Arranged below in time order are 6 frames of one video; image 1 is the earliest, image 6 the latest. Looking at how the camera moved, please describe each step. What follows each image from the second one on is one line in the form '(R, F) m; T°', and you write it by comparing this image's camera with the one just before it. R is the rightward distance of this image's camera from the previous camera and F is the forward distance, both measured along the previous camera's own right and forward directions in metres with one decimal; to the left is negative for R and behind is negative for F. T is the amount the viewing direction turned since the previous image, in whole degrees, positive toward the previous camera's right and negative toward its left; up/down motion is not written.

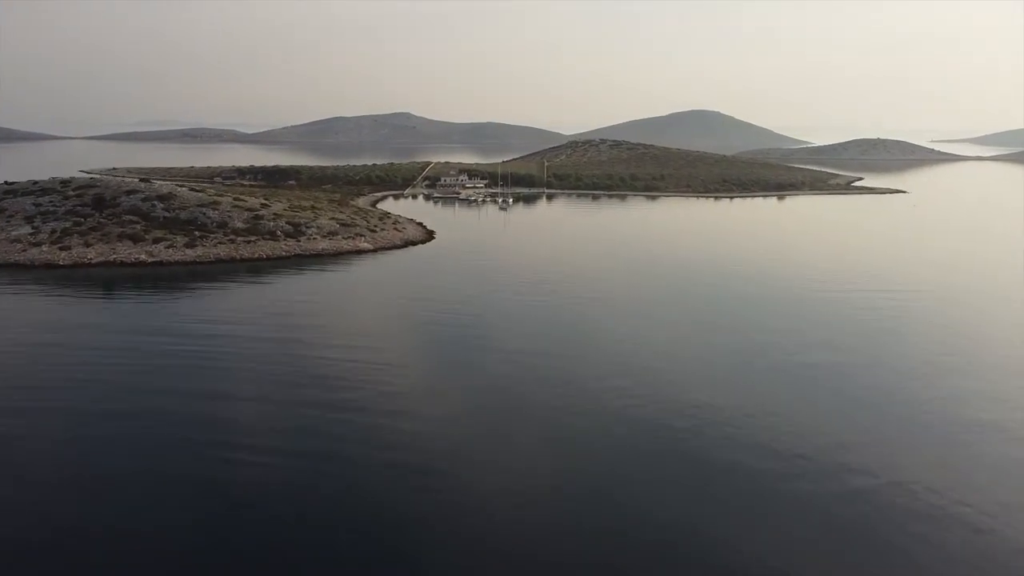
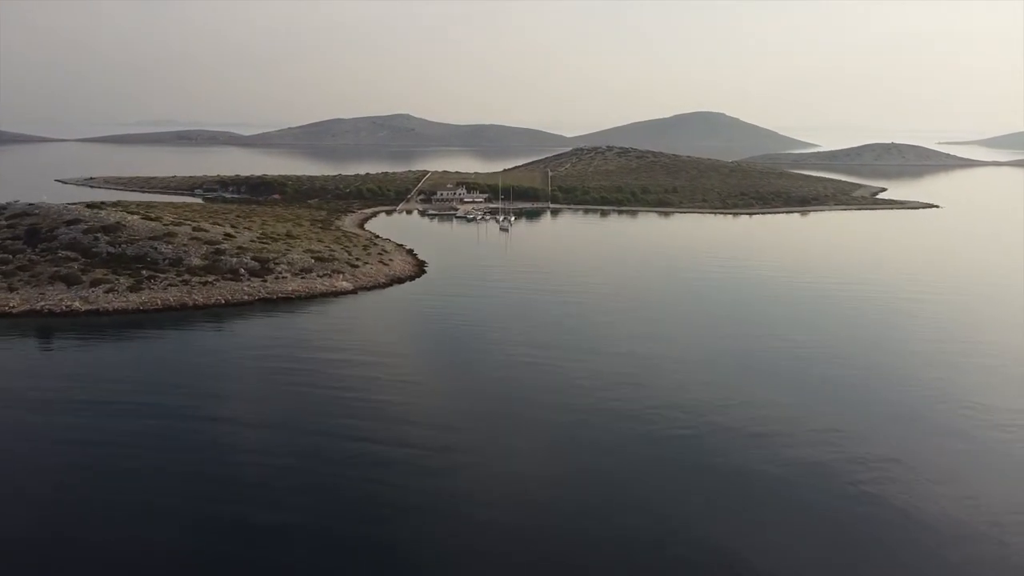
(-0.2, +6.6) m; 0°
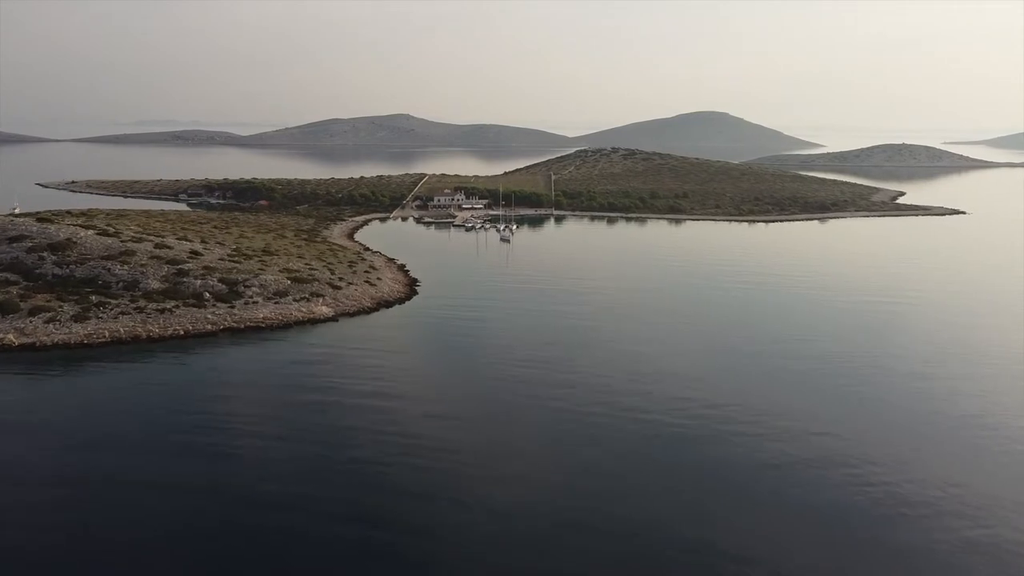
(-0.1, +4.8) m; 0°
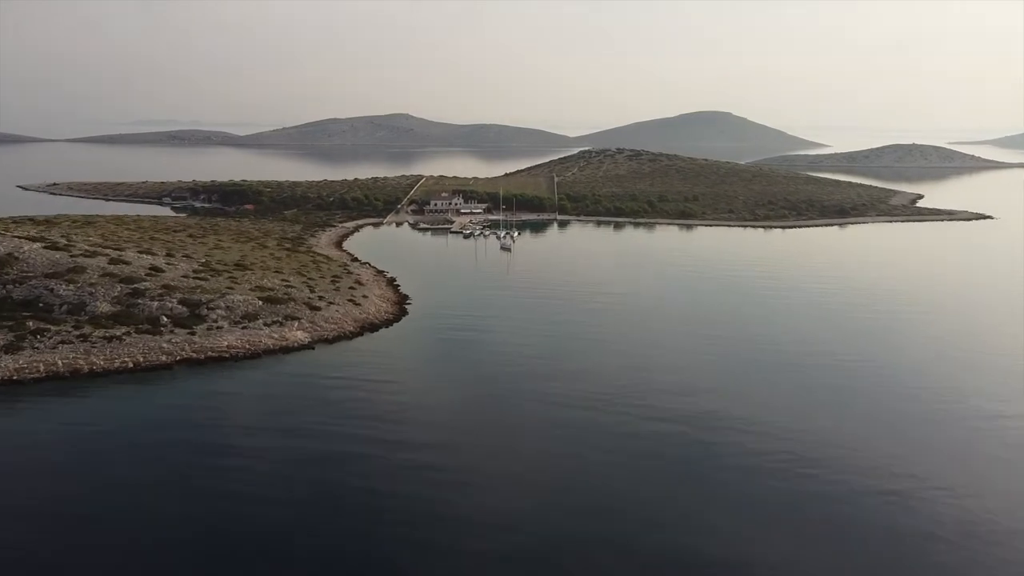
(-0.1, +4.4) m; 0°
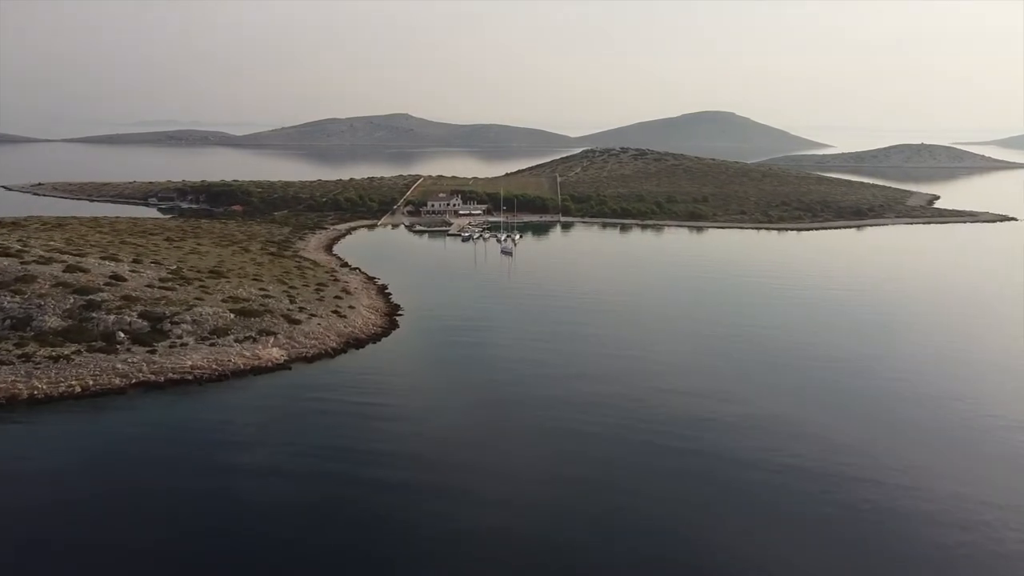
(-0.1, +3.5) m; 0°
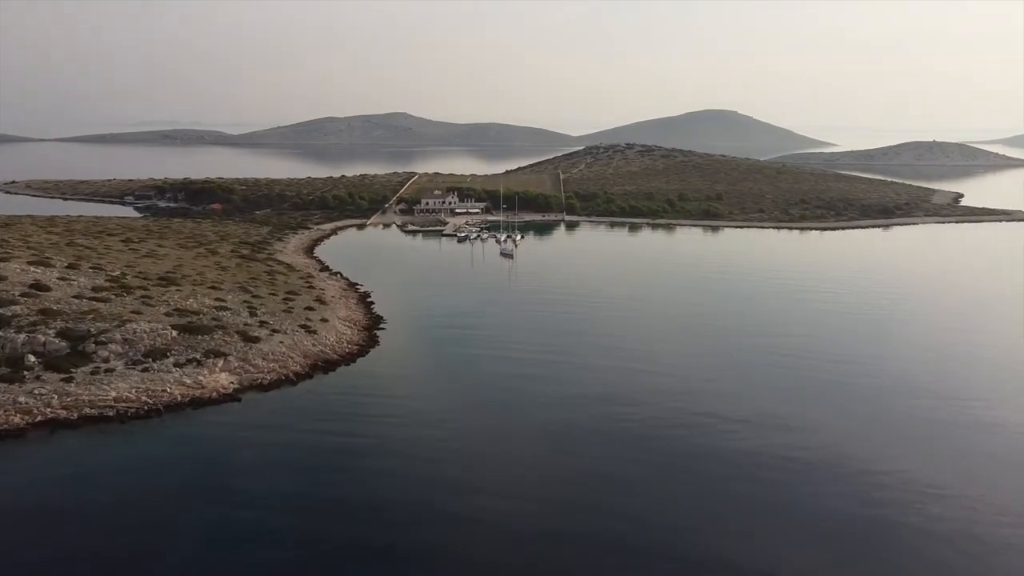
(0.0, +5.0) m; 0°
